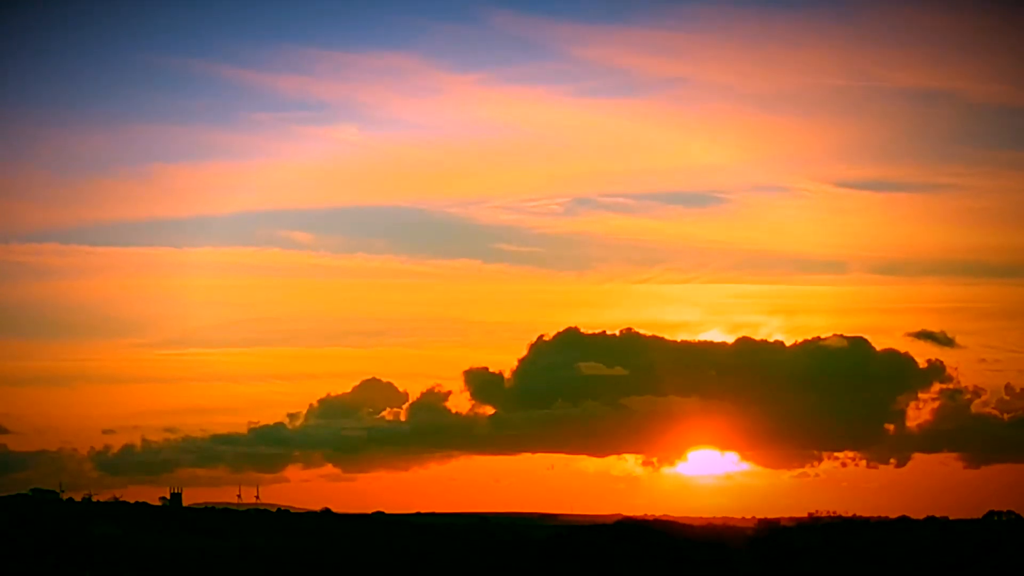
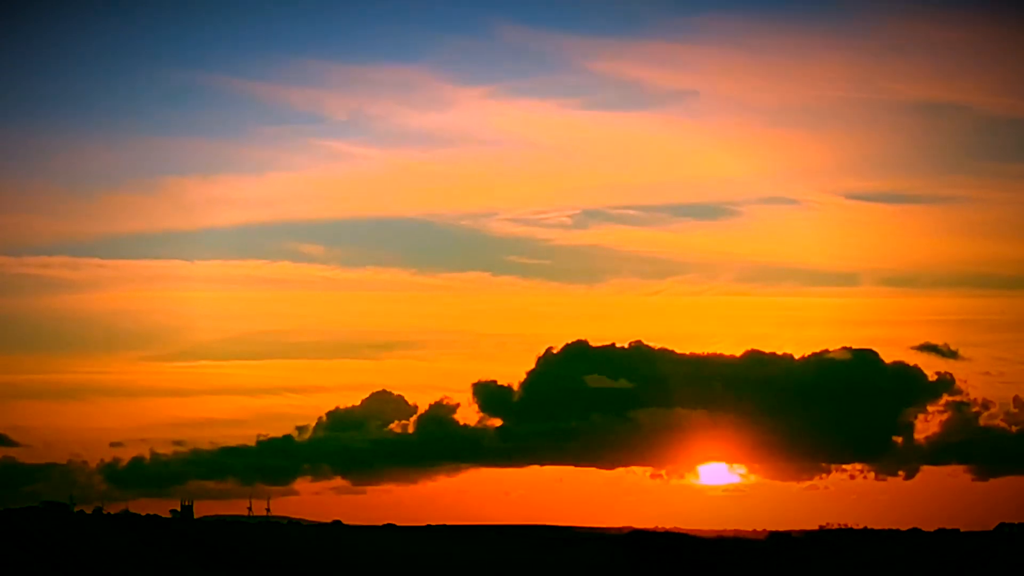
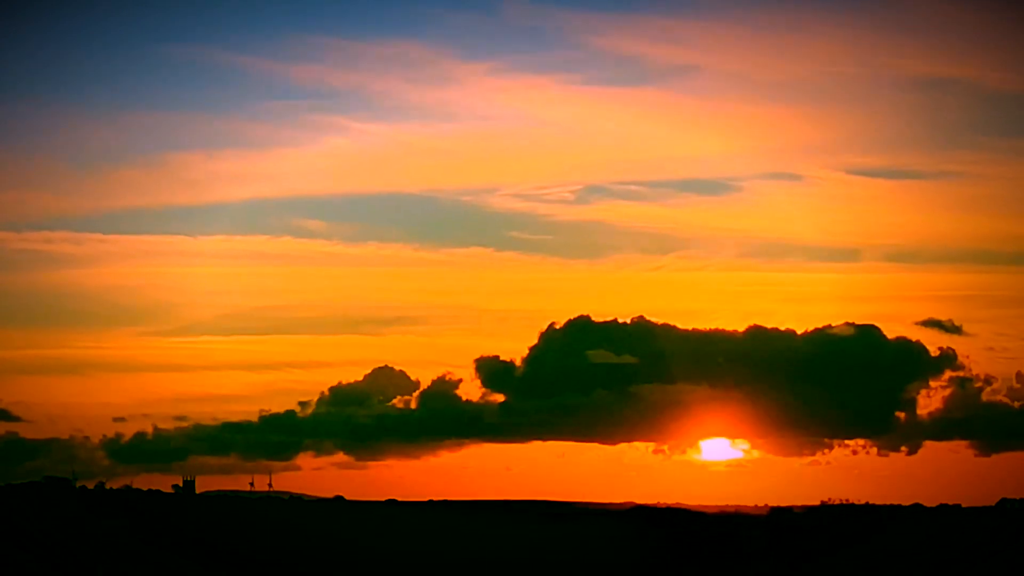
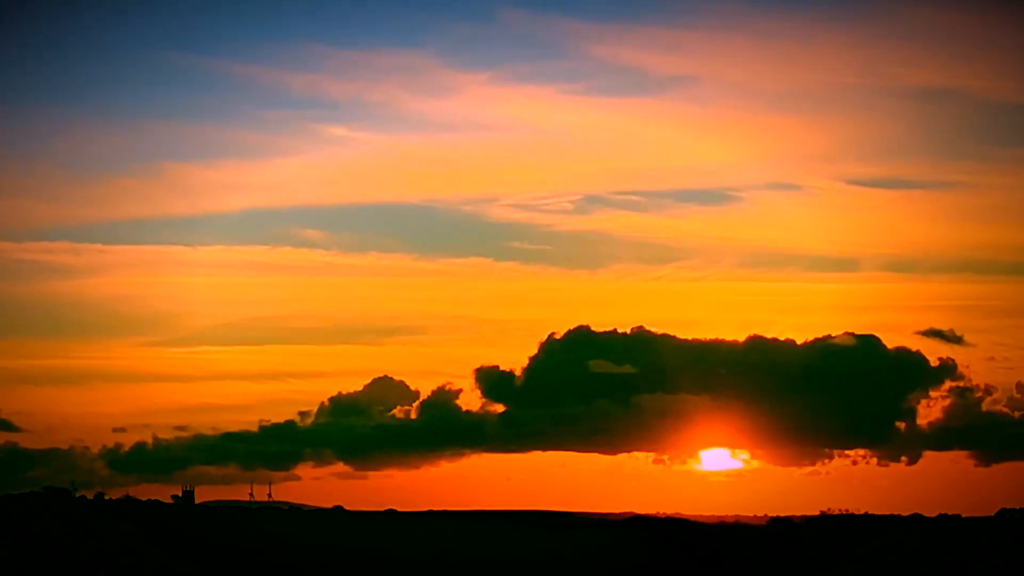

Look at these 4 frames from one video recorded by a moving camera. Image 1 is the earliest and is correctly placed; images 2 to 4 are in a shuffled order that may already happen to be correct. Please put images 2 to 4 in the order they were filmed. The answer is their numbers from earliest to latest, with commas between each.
4, 3, 2
